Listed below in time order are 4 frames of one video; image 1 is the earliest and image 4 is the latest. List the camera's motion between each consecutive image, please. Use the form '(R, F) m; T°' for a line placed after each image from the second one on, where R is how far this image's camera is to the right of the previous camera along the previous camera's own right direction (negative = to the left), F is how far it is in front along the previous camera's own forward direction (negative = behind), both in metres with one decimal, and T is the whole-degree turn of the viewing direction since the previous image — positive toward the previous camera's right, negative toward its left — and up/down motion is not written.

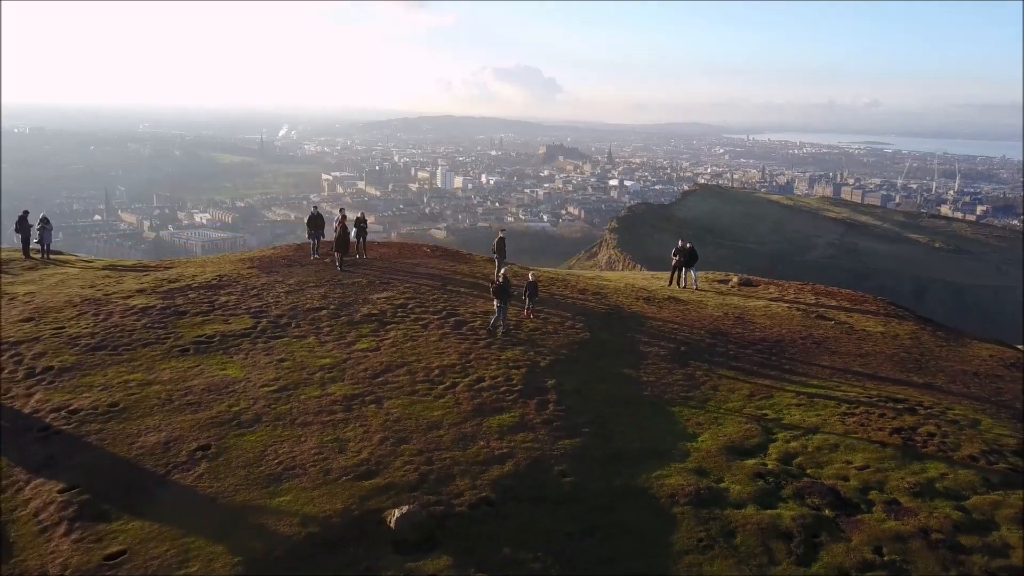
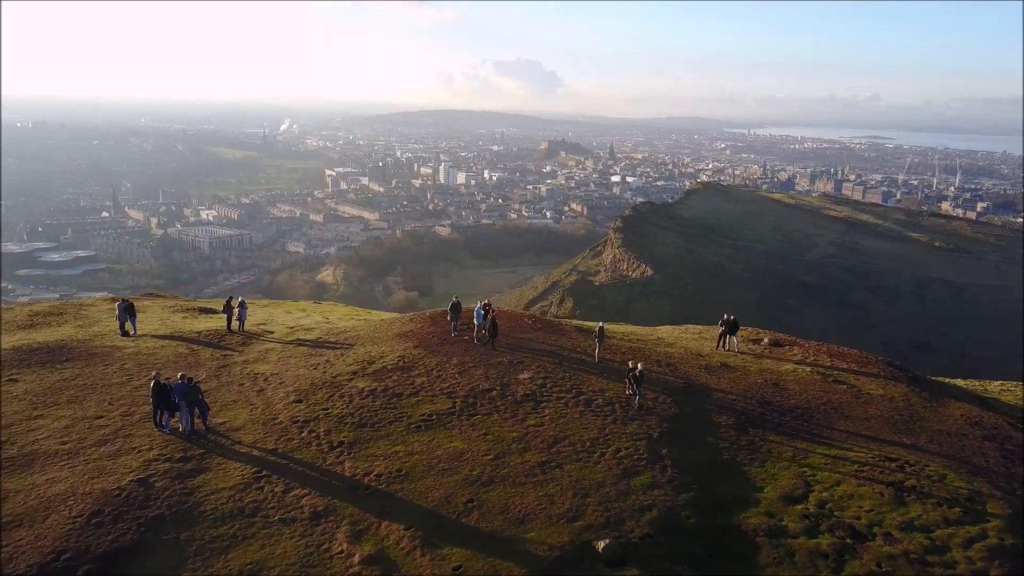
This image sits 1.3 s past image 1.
(-1.3, -2.3) m; 0°
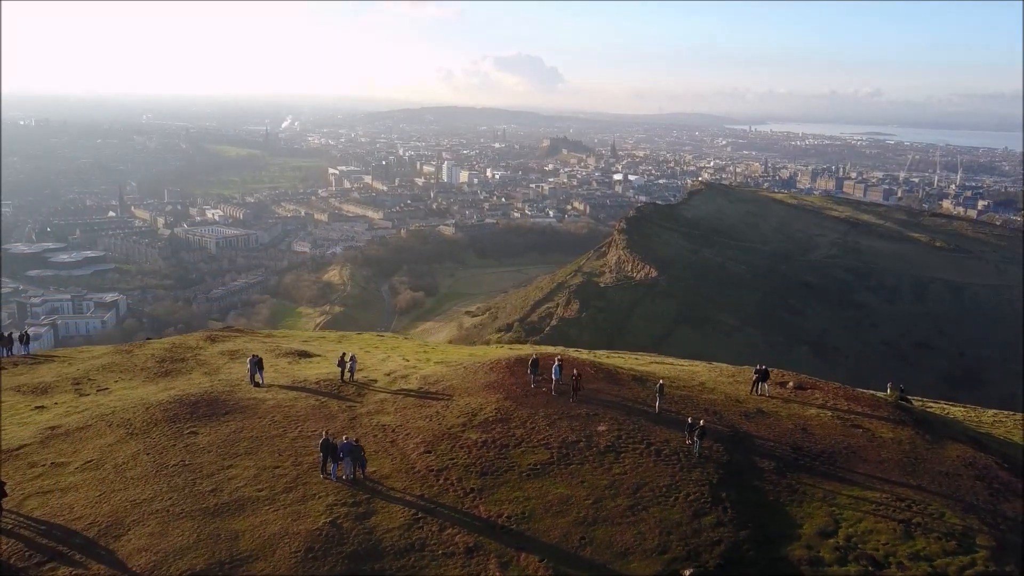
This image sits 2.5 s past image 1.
(-1.2, -1.8) m; 0°
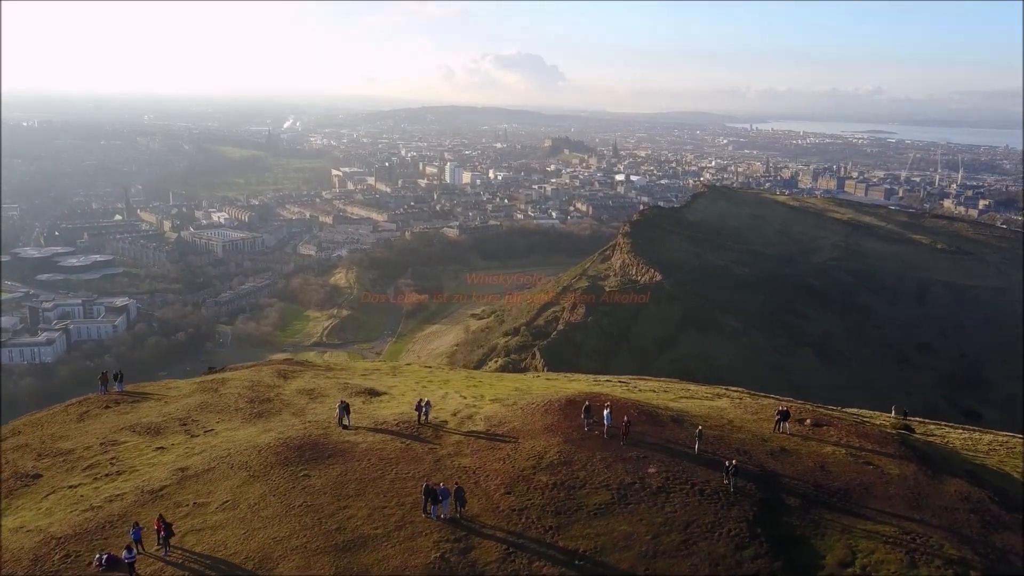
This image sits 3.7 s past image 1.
(-1.1, -1.7) m; 0°
